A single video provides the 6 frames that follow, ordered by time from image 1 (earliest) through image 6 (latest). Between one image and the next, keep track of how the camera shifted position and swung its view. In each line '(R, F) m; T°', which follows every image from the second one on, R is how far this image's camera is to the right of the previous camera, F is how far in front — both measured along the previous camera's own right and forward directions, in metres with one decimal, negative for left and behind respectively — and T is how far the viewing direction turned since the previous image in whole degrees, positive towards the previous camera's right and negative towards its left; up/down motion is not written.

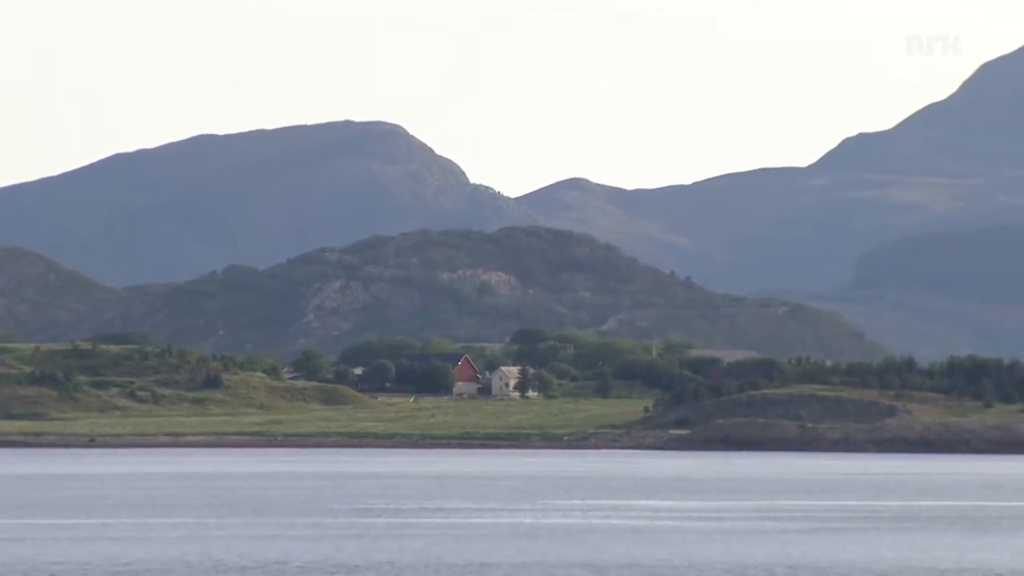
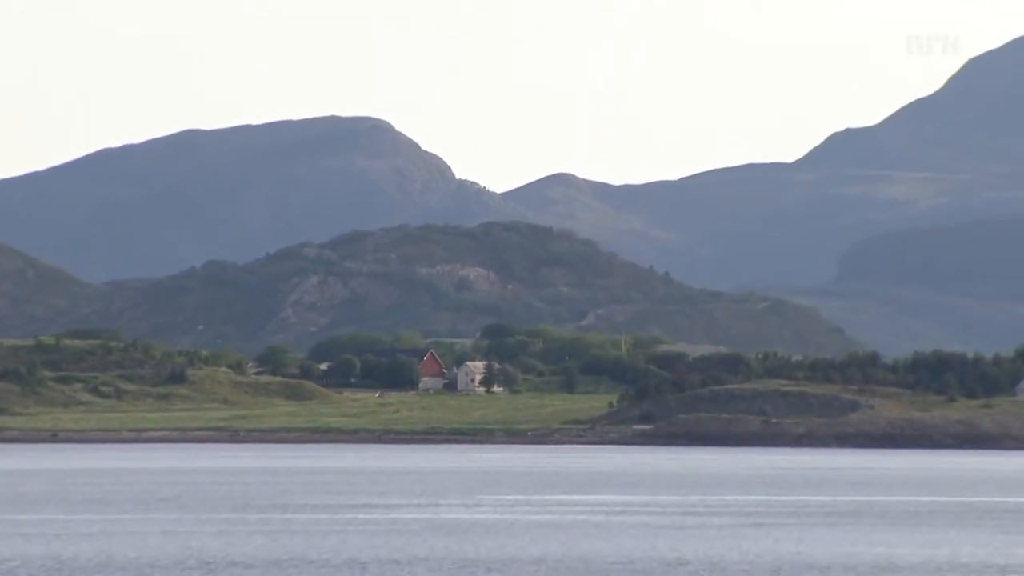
(+1.5, +0.3) m; +1°
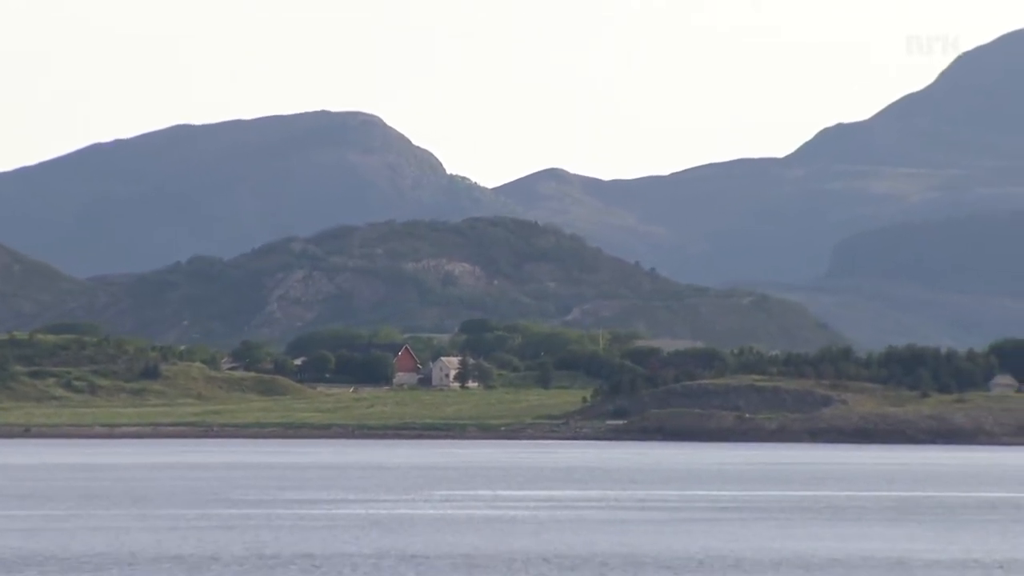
(+1.3, +0.2) m; 0°
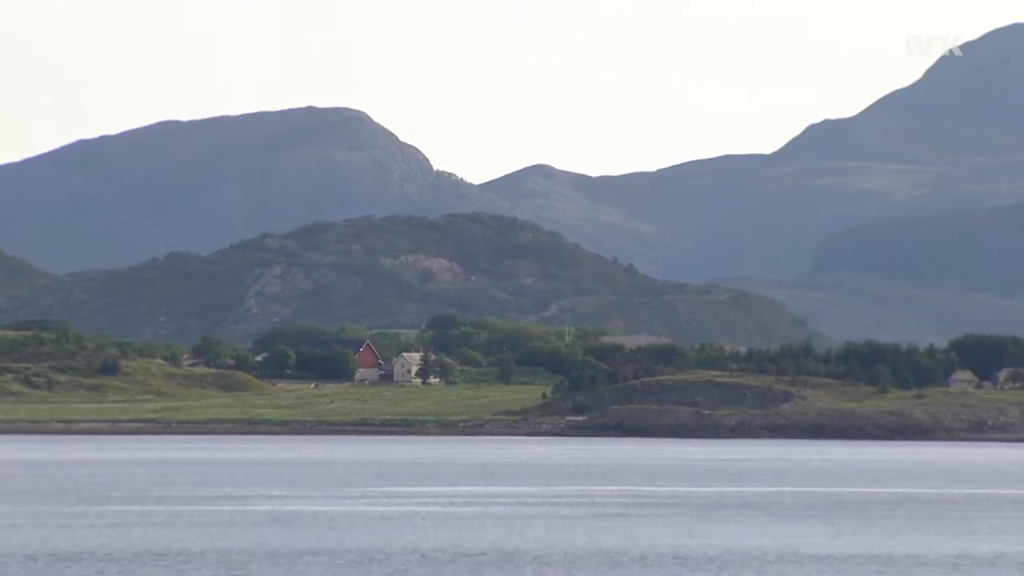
(+1.9, +0.3) m; +1°
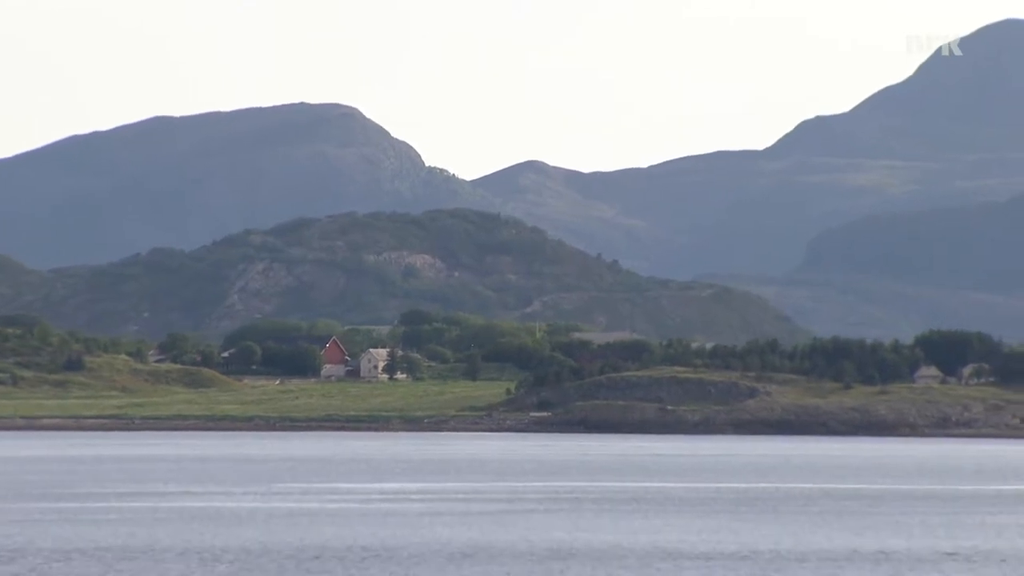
(+1.9, +0.3) m; 0°
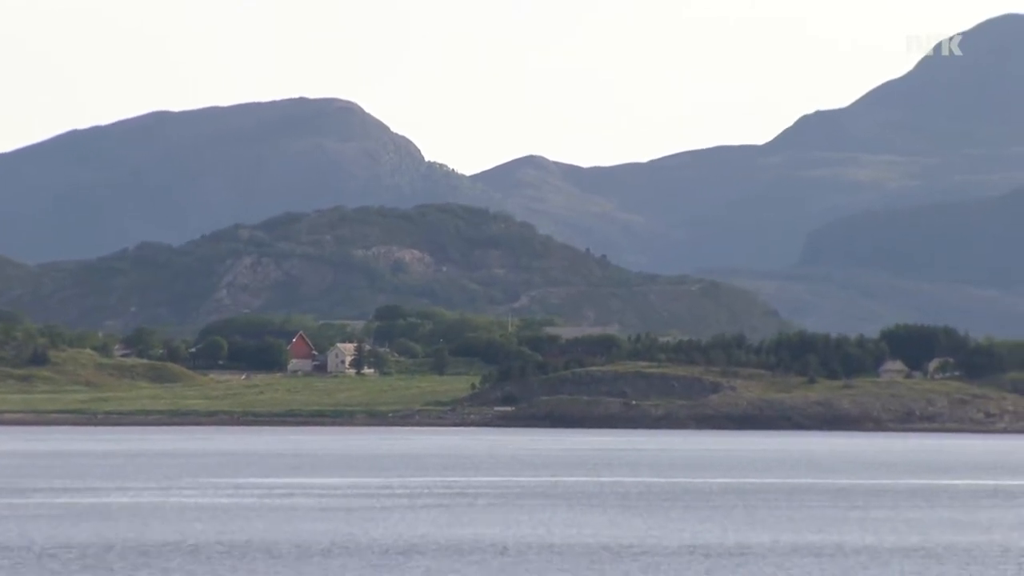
(+2.4, +0.4) m; 0°
